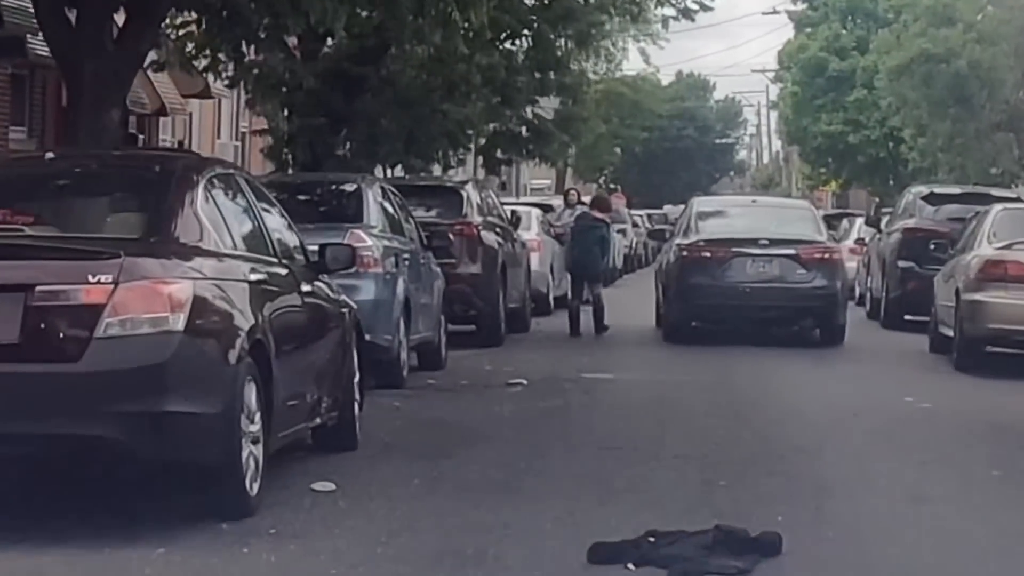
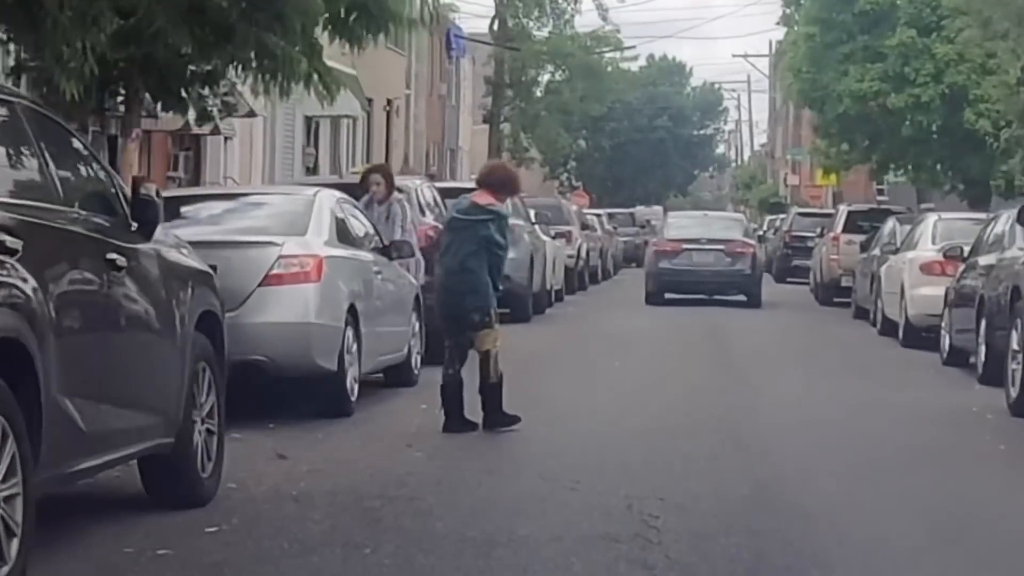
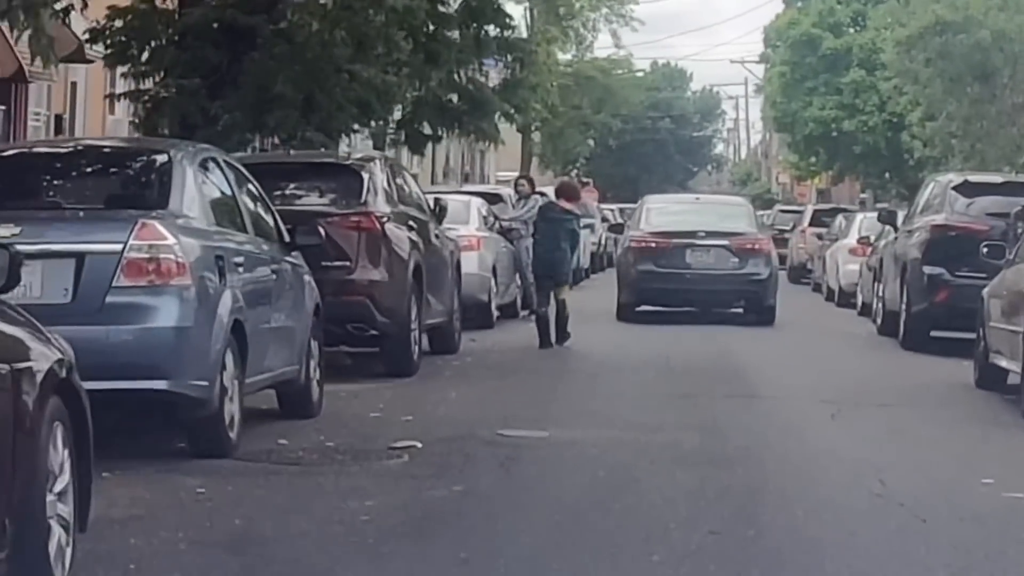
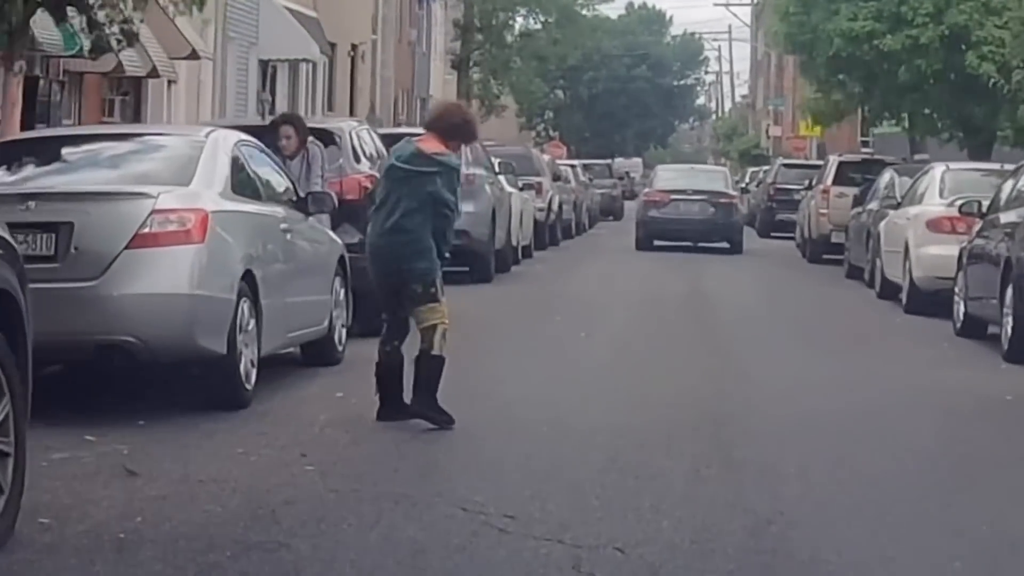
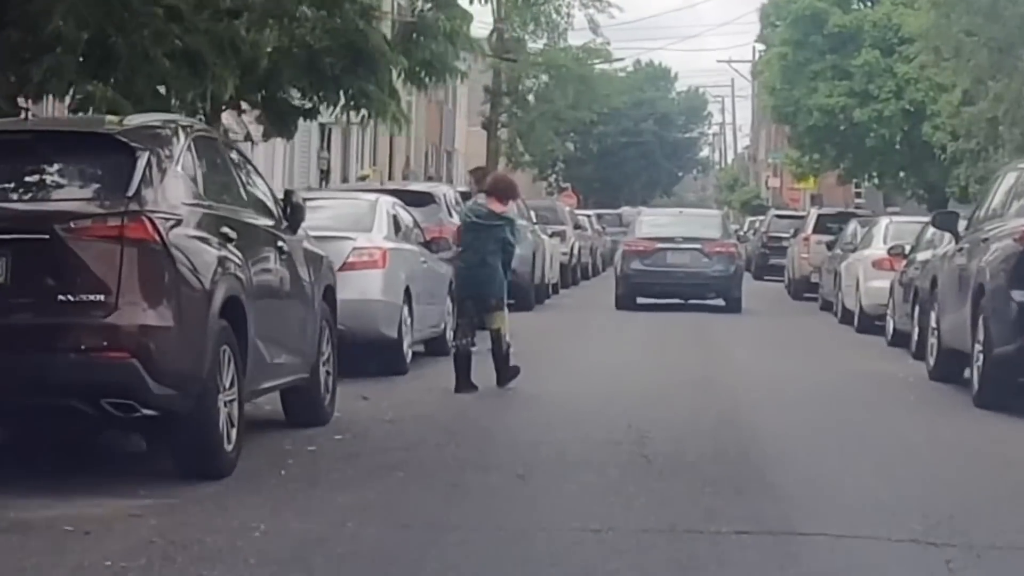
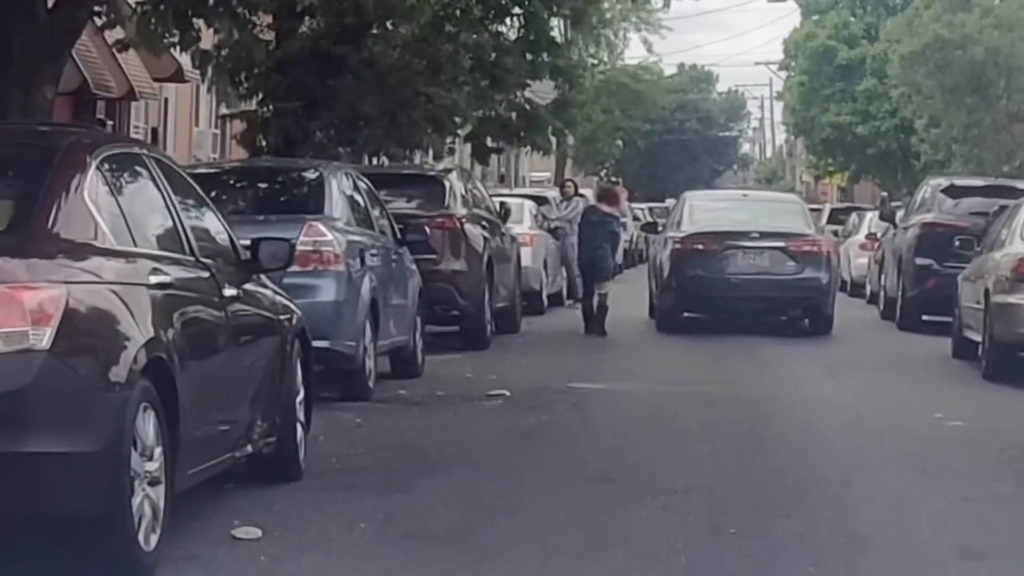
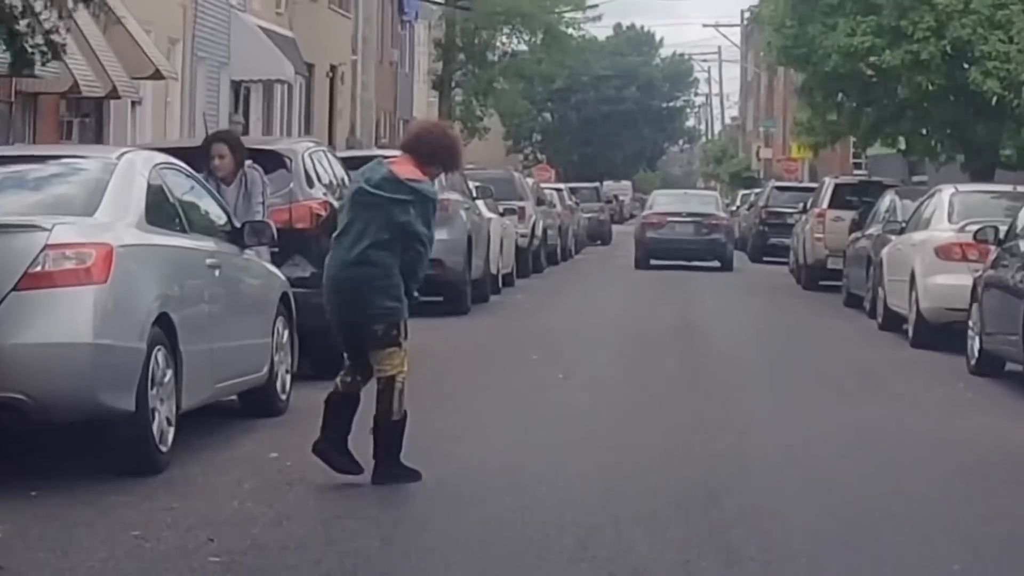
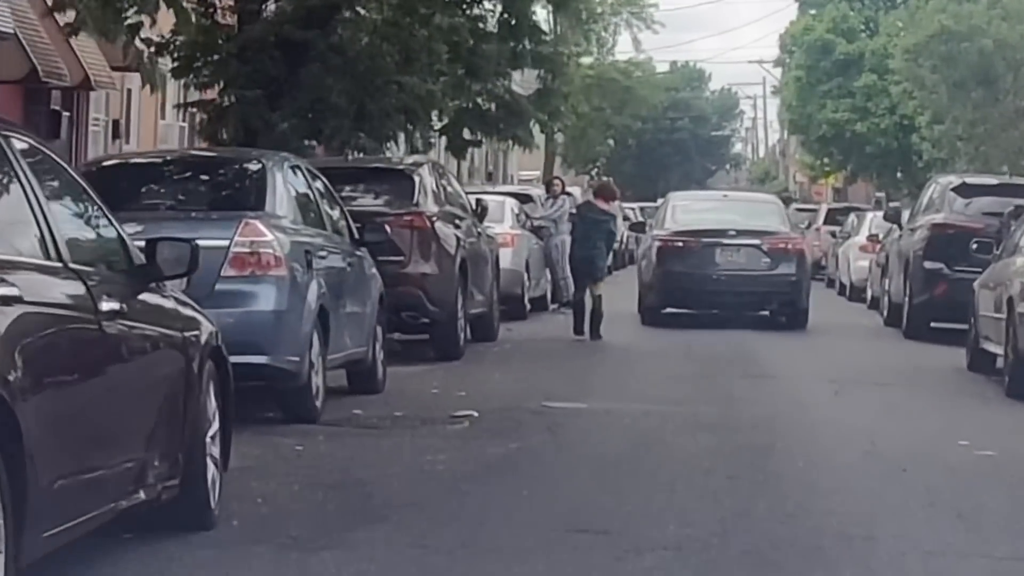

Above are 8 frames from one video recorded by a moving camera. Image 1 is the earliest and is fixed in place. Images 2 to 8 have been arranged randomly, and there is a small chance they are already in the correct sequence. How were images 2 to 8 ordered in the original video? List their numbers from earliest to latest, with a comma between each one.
6, 8, 3, 5, 2, 4, 7
